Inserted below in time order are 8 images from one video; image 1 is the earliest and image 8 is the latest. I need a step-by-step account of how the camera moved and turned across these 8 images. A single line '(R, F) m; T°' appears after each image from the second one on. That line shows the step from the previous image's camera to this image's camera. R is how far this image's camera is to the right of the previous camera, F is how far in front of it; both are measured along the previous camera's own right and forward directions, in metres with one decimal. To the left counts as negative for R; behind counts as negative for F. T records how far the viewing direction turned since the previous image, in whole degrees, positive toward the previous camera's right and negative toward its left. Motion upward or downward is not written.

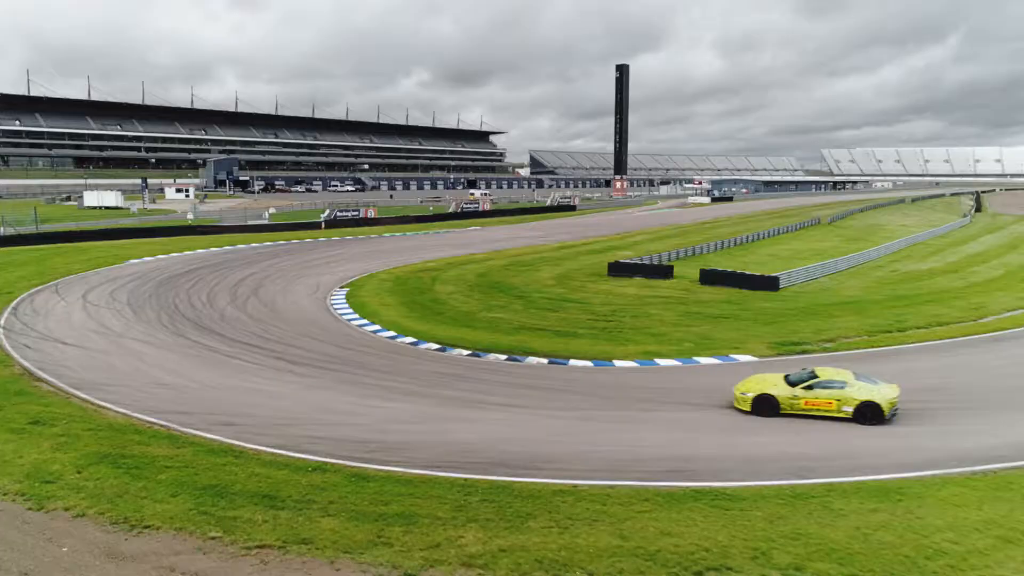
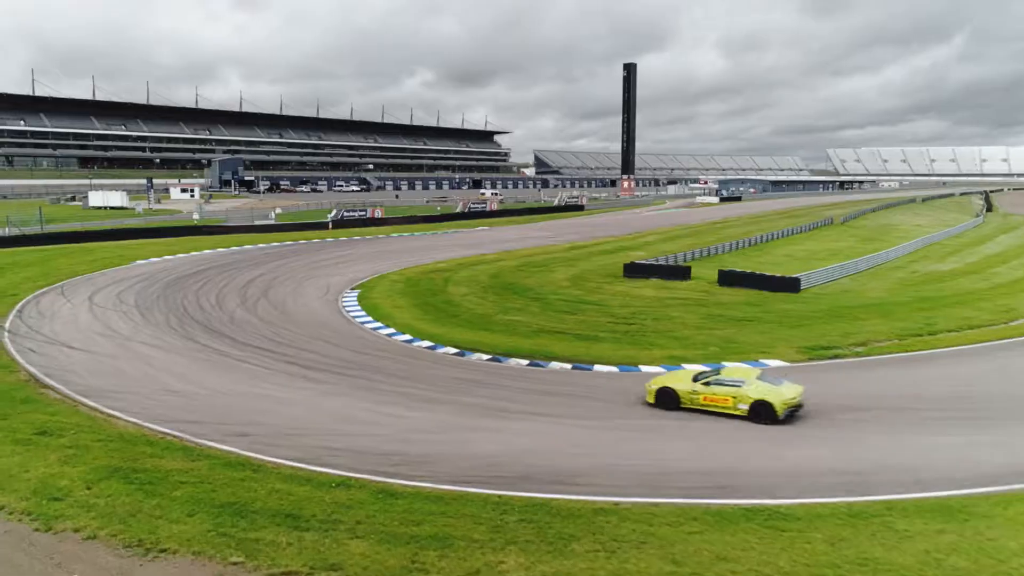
(-0.4, +0.5) m; 0°
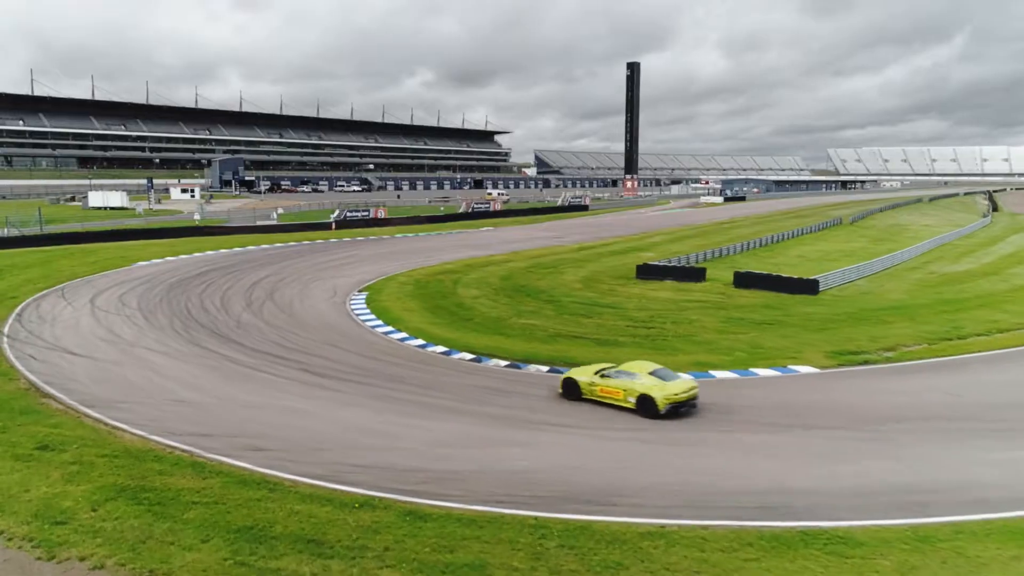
(-0.4, +0.5) m; 0°
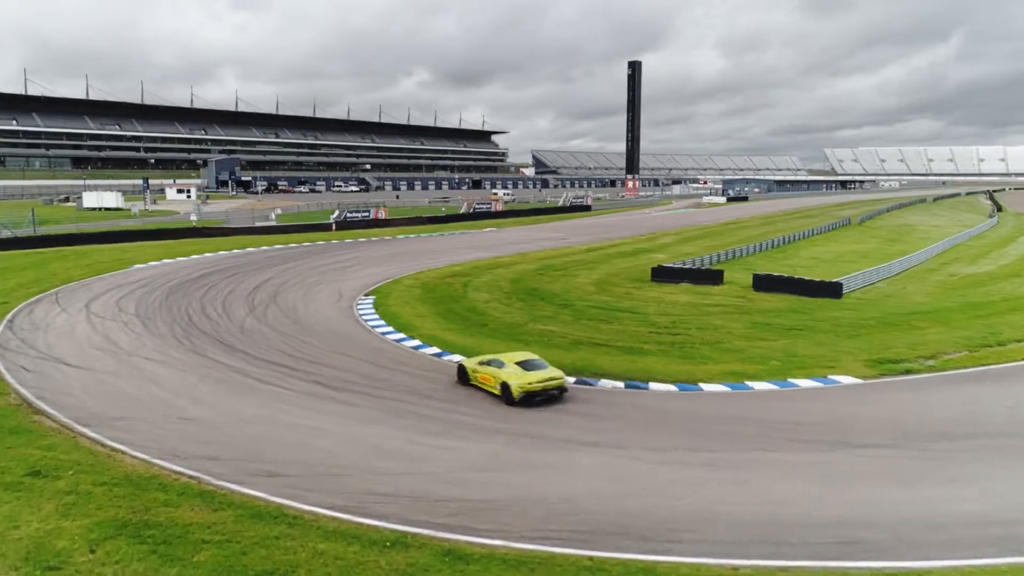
(-0.5, +0.8) m; 0°
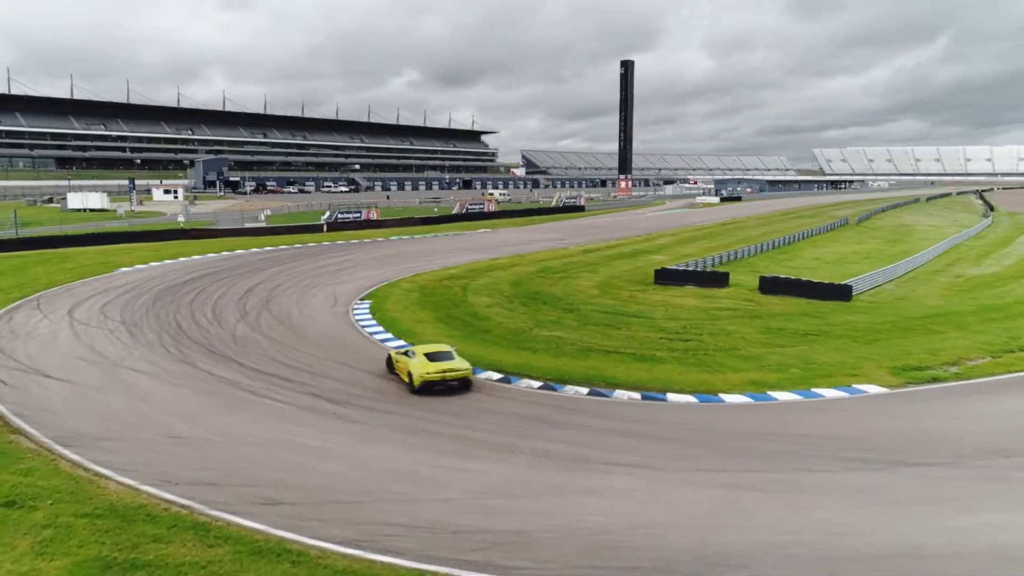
(-0.3, +0.7) m; +1°
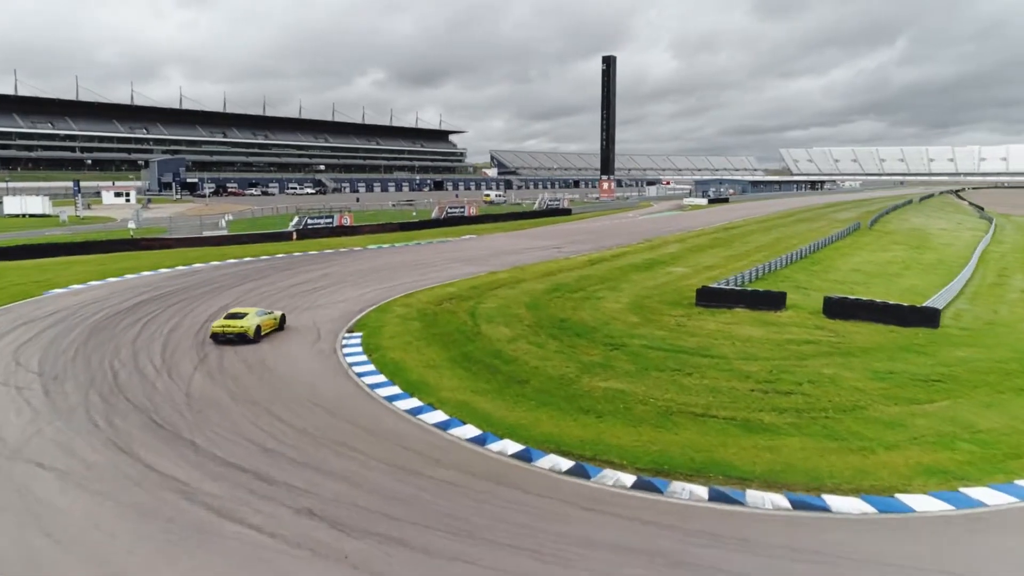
(-1.4, +3.9) m; +3°
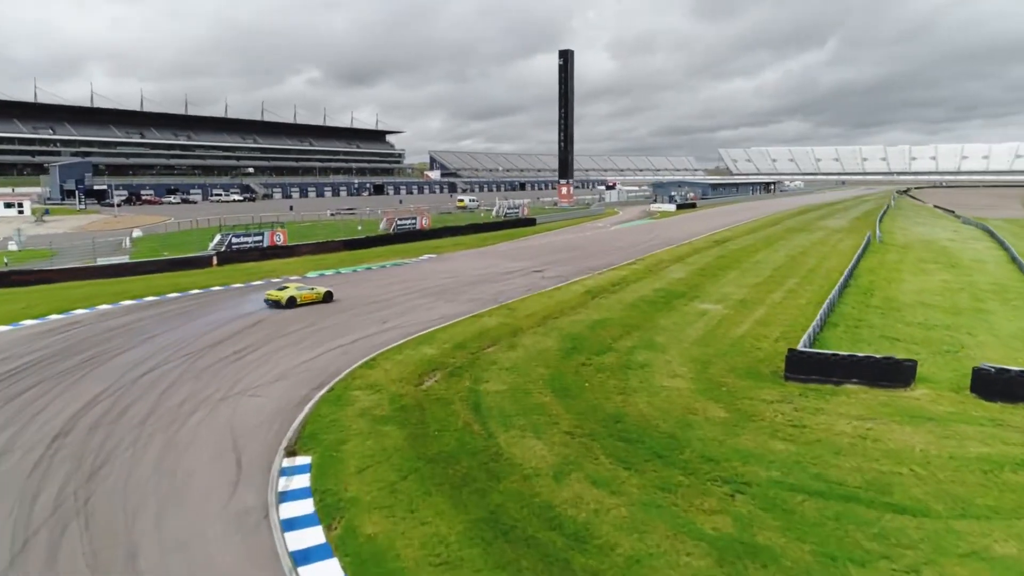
(-1.4, +6.3) m; +5°
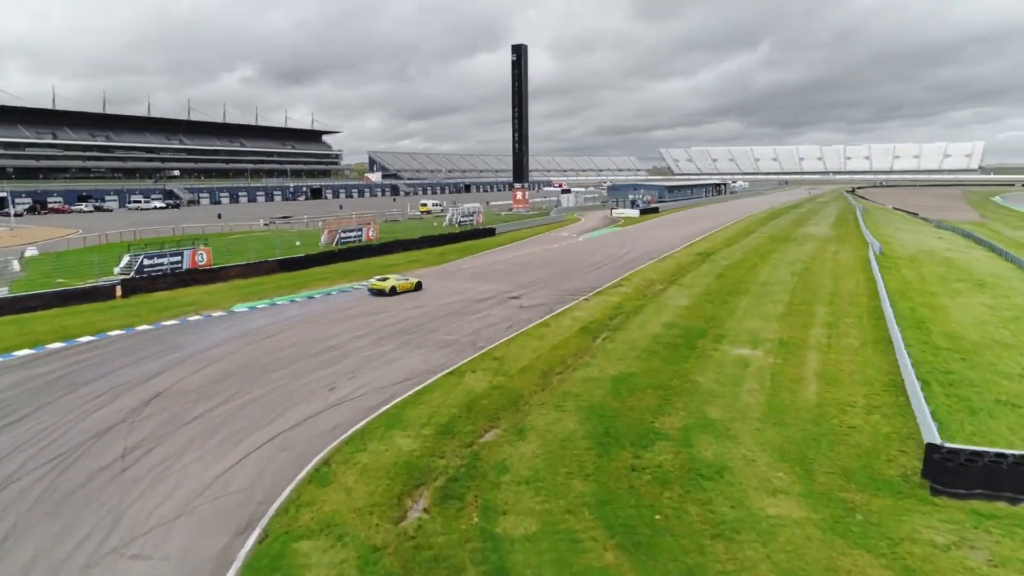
(-1.1, +4.9) m; +5°
